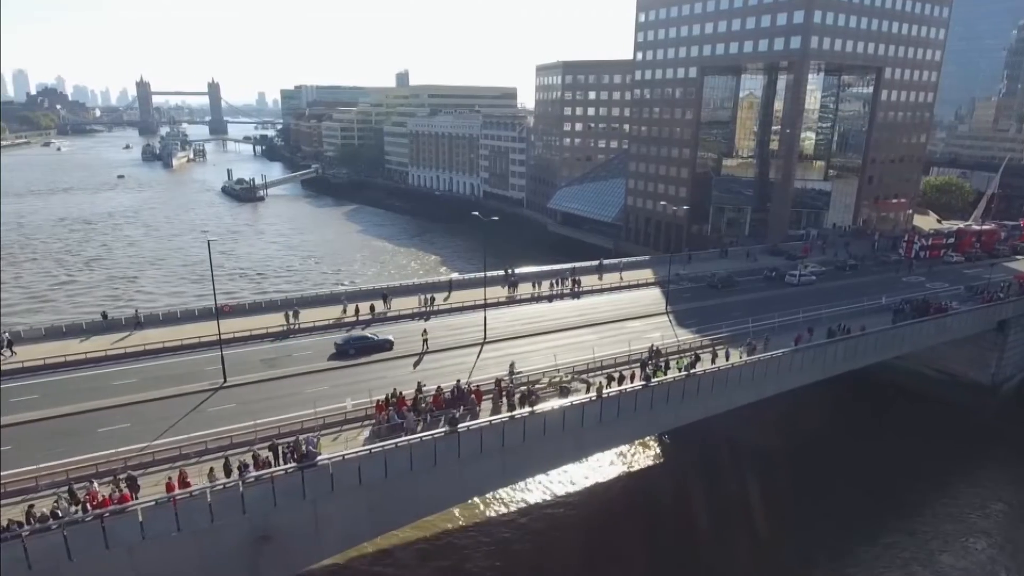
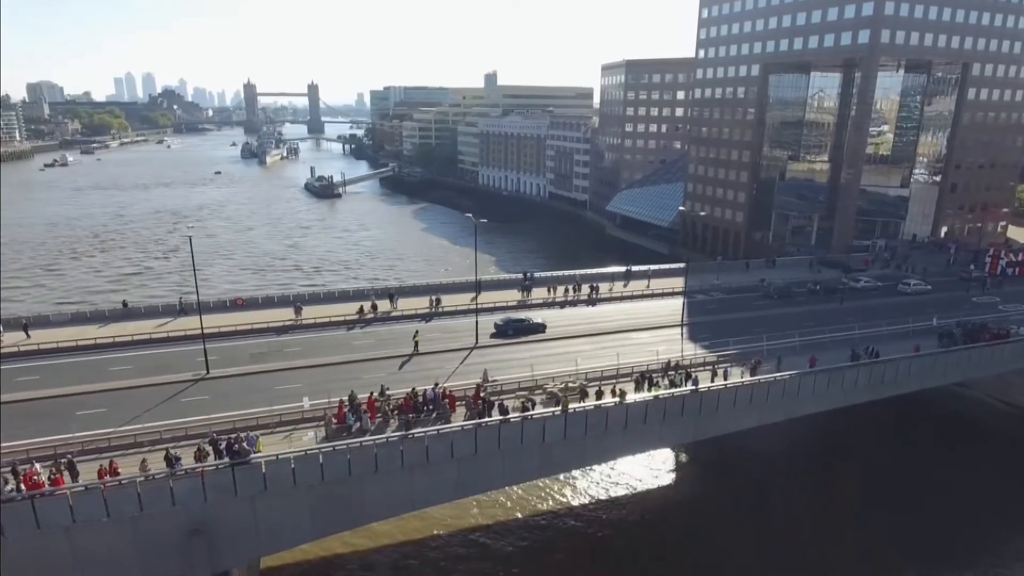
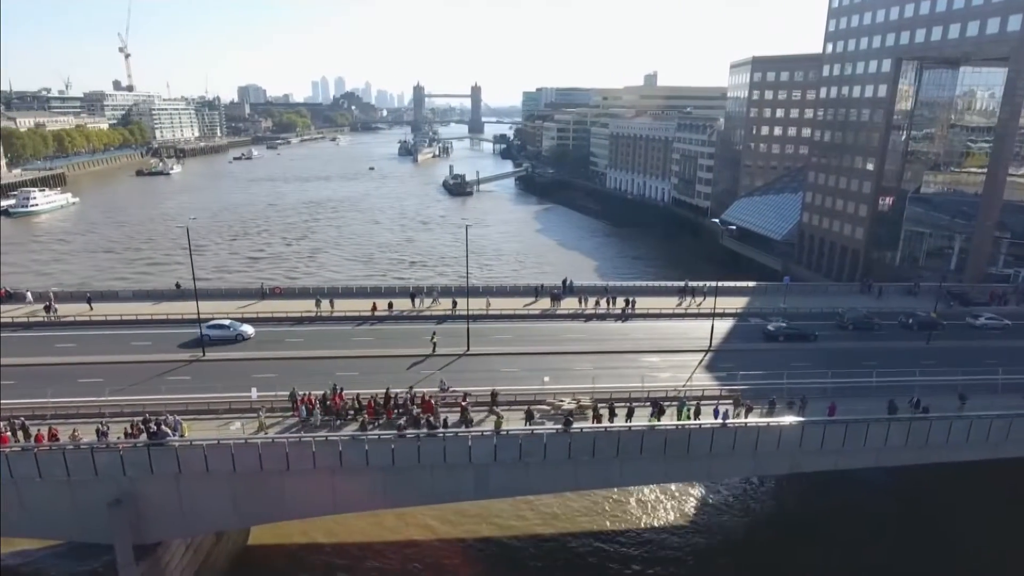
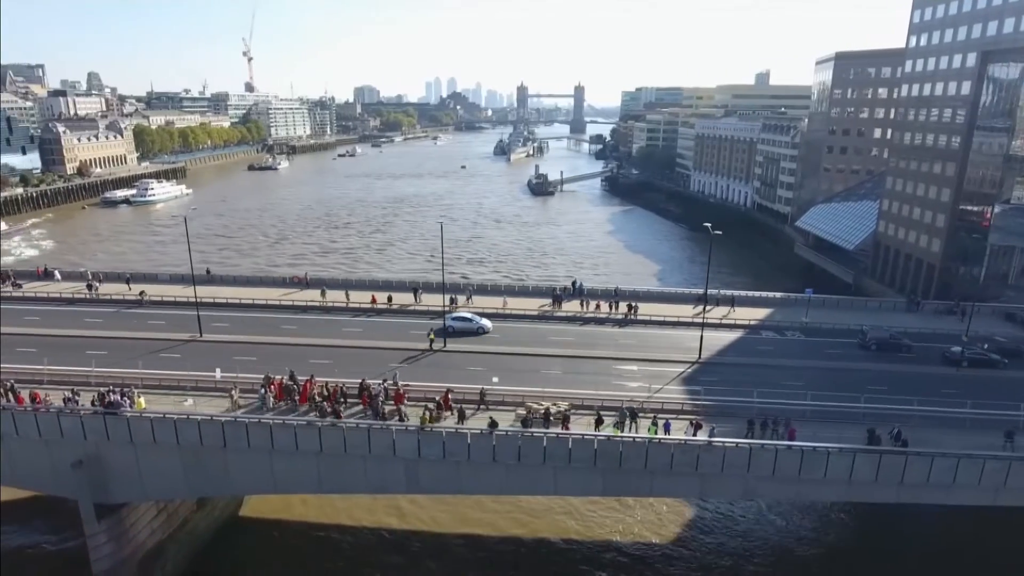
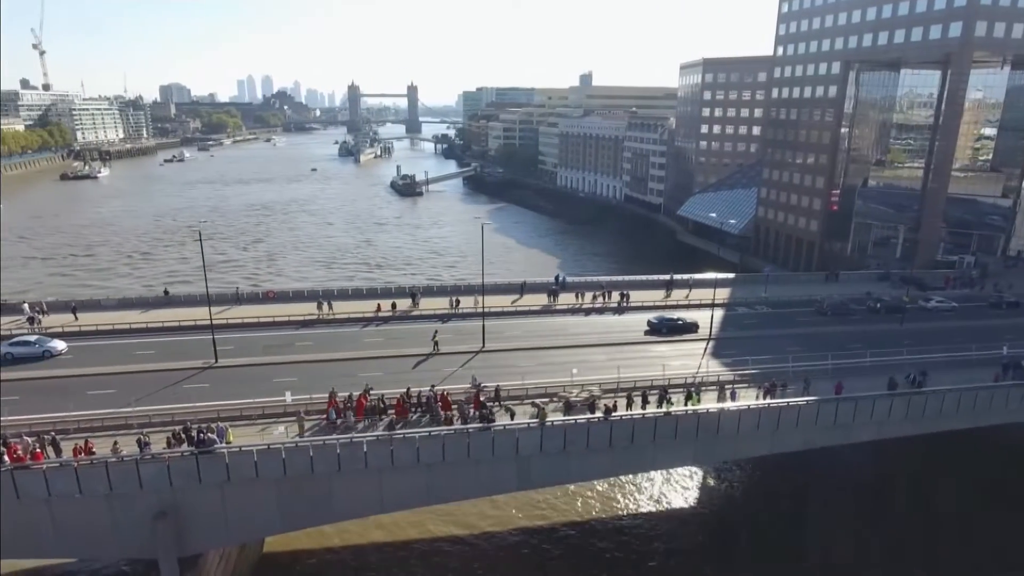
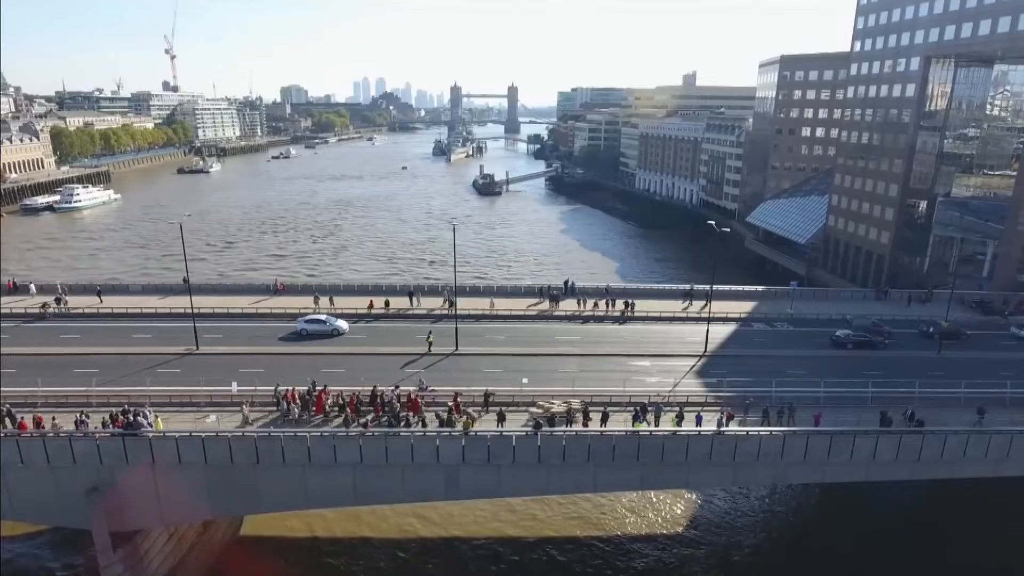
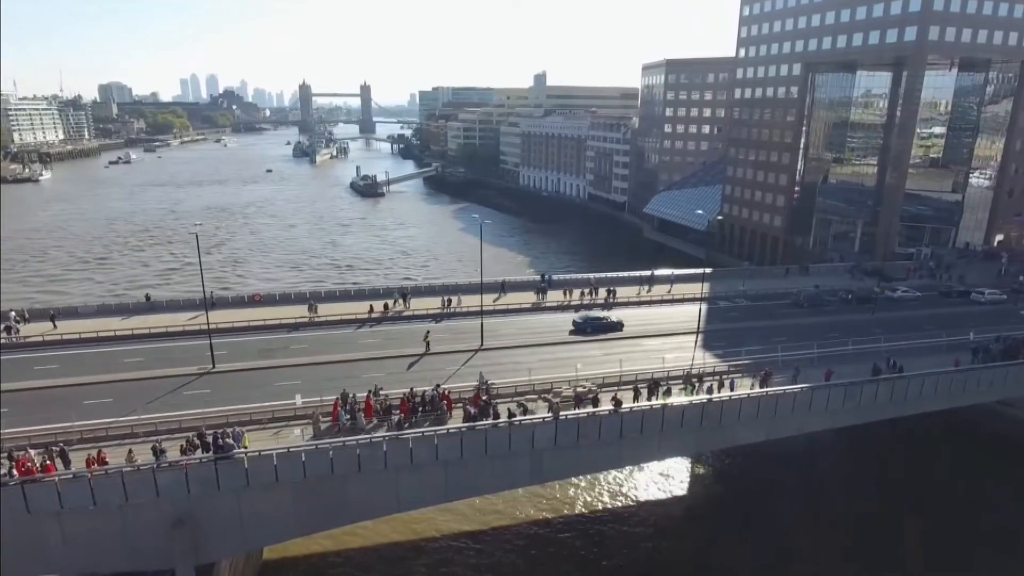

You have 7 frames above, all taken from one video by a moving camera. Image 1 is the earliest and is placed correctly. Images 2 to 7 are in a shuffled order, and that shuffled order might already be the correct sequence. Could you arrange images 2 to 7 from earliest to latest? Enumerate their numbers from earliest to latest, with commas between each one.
2, 7, 5, 3, 6, 4
